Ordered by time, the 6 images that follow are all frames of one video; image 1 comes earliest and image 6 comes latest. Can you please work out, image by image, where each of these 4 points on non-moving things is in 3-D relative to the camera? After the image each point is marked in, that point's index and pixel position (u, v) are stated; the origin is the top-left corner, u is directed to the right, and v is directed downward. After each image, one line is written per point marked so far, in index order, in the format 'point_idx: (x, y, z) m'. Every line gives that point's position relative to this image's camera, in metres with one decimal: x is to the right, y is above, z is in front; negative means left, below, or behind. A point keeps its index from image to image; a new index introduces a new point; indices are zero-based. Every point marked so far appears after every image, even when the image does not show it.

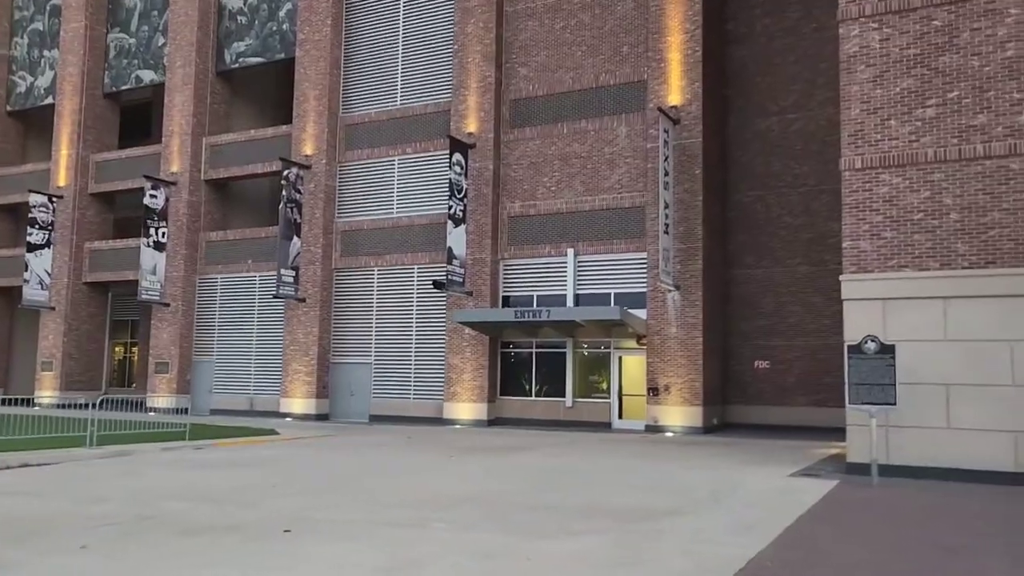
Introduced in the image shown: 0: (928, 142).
0: (+6.6, +2.4, +13.5) m
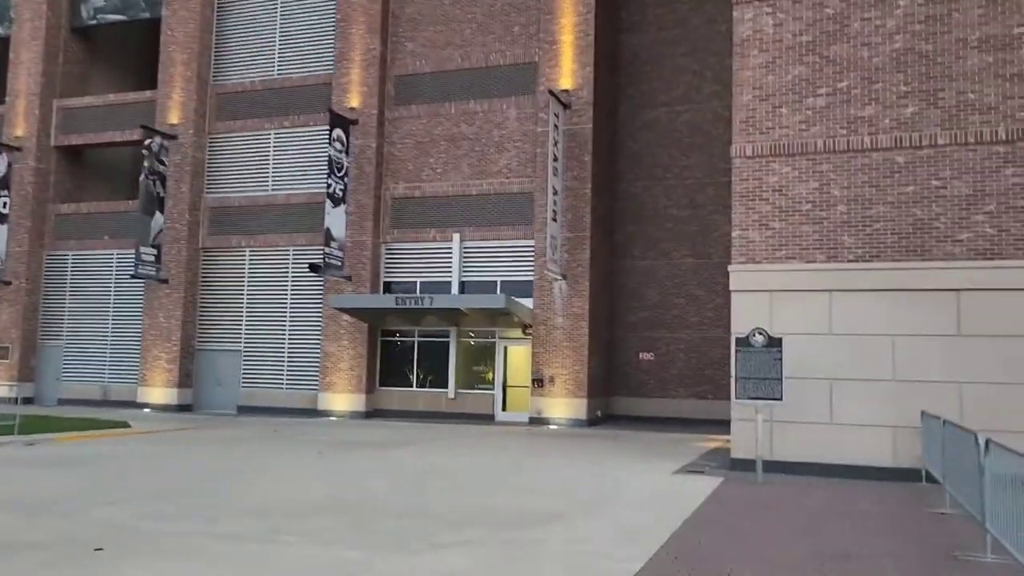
0: (+4.8, +2.5, +13.3) m
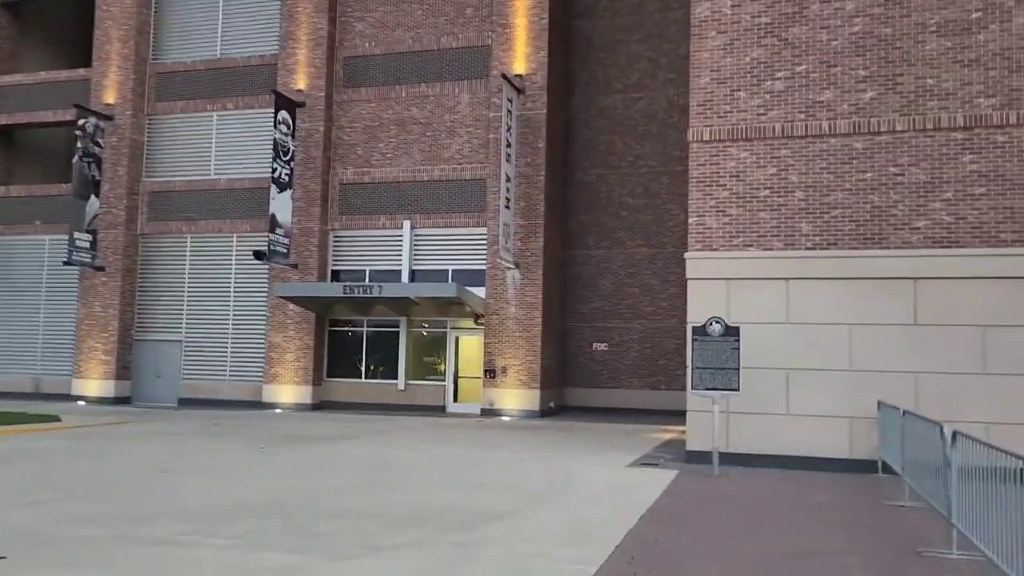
0: (+4.1, +2.7, +13.0) m
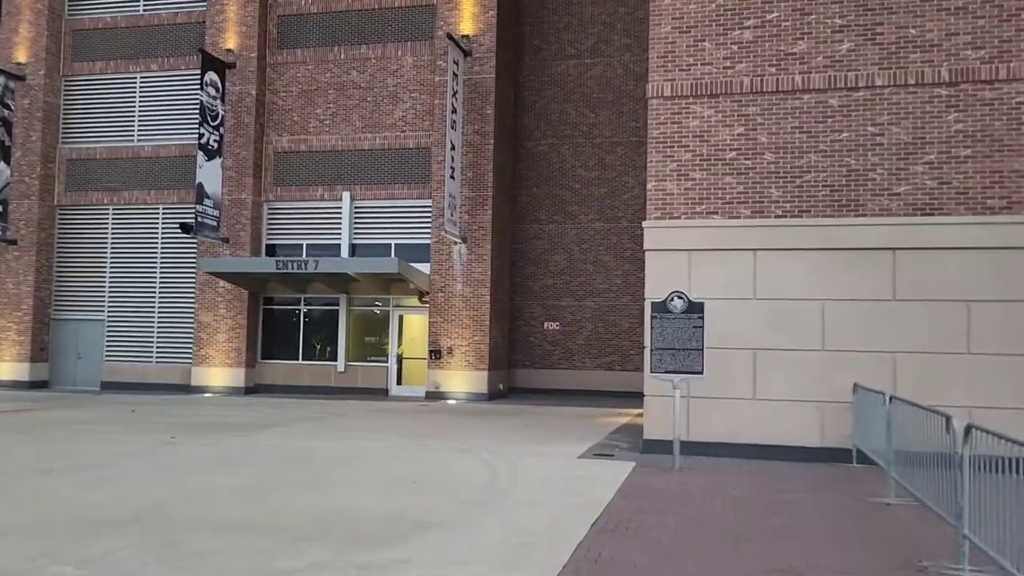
0: (+3.2, +3.1, +11.7) m
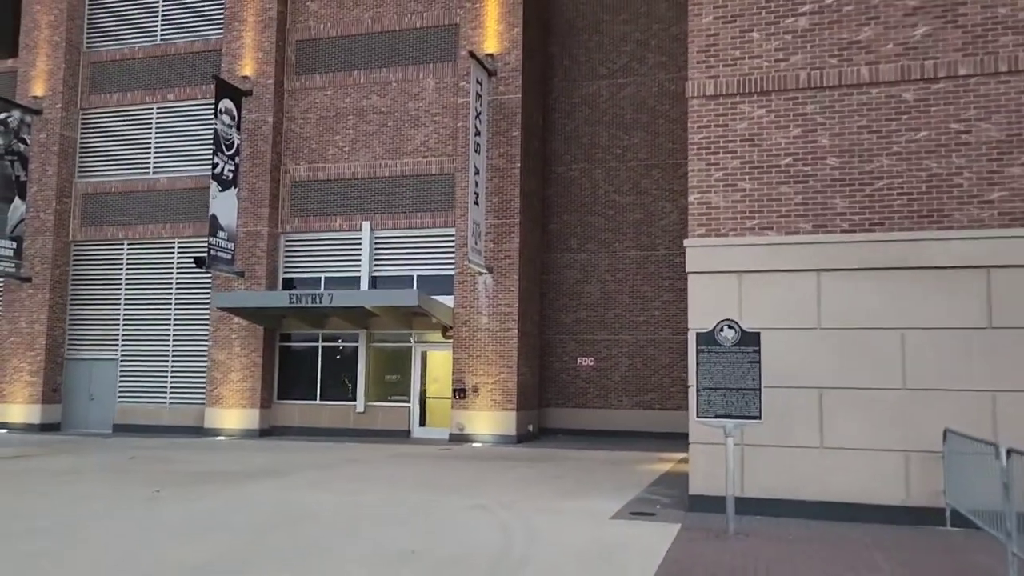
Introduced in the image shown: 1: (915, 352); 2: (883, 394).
0: (+3.5, +2.7, +10.1) m
1: (+4.5, -0.7, +9.4) m
2: (+4.2, -1.2, +9.5) m
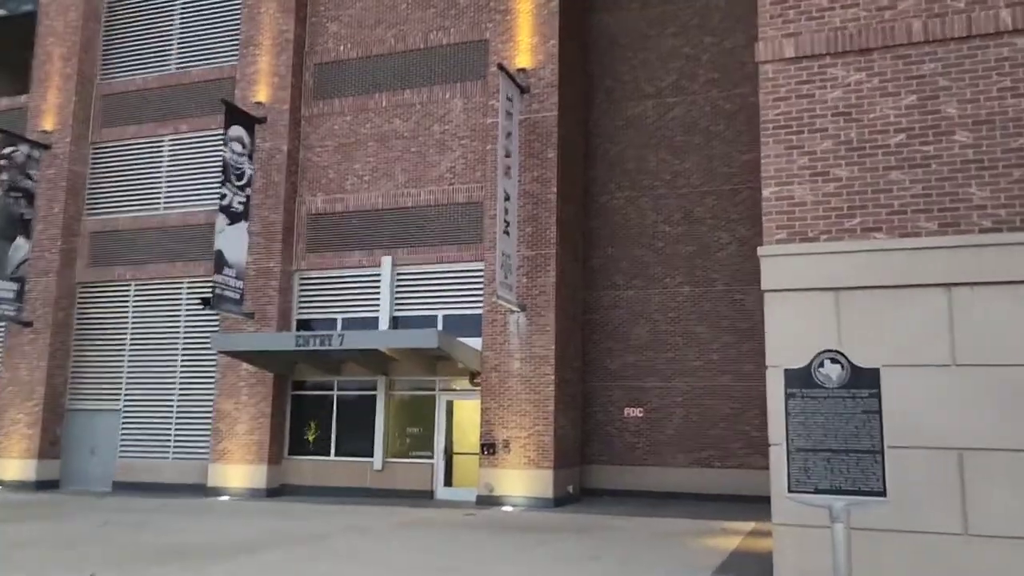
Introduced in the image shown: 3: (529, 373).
0: (+3.6, +2.5, +7.6) m
1: (+4.6, -0.9, +6.6) m
2: (+4.3, -1.4, +6.6) m
3: (+0.4, -1.9, +18.8) m
